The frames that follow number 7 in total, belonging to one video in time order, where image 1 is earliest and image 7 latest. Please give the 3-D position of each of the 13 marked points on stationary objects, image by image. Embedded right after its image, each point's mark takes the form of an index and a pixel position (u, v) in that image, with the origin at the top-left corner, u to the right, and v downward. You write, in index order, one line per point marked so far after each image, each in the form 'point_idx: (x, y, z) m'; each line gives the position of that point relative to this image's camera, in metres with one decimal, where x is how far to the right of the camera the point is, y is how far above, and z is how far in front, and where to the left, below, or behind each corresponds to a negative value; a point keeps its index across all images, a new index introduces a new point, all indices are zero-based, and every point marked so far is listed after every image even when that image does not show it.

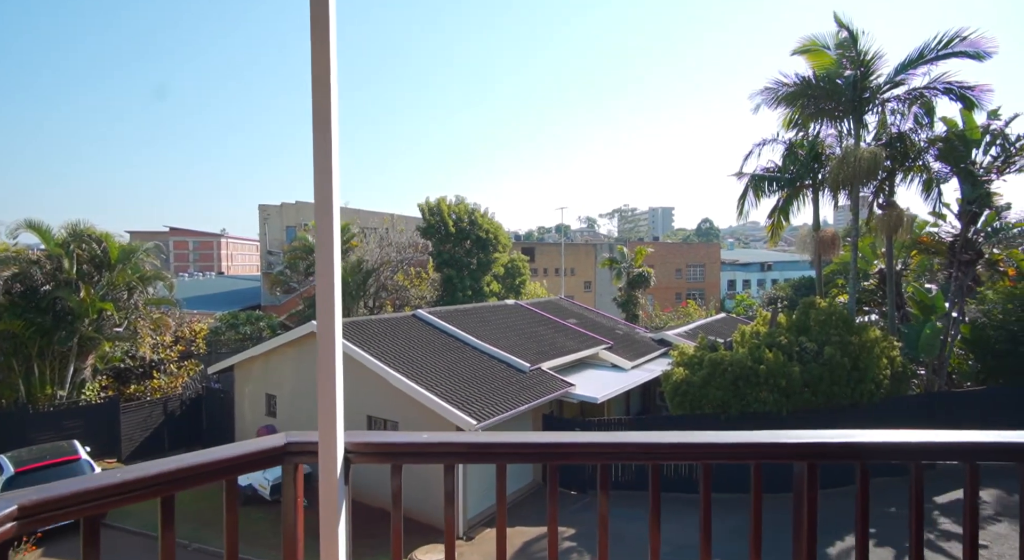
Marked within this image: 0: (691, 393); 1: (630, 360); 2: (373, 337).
0: (+3.0, -1.9, +10.2) m
1: (+2.6, -1.8, +13.4) m
2: (-2.9, -1.2, +12.3) m
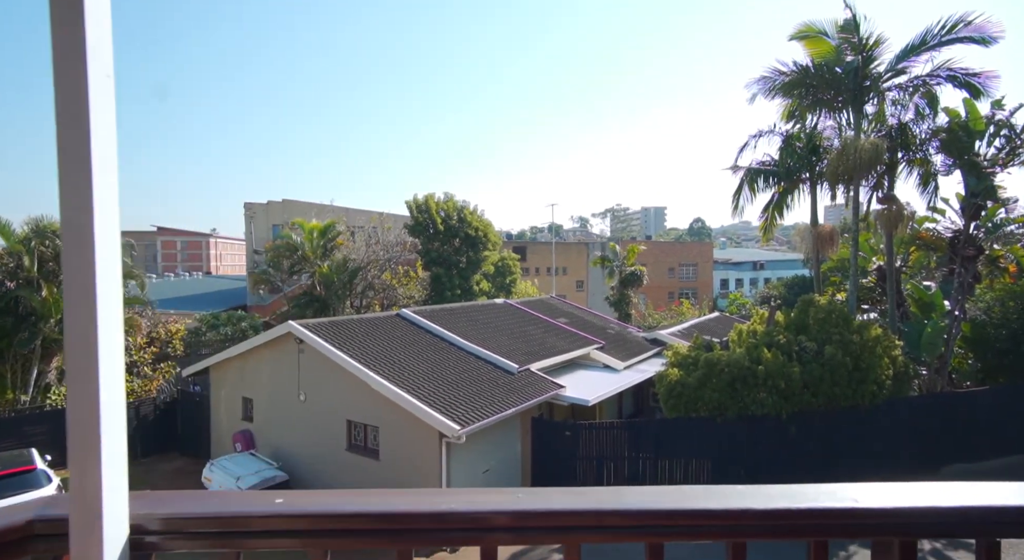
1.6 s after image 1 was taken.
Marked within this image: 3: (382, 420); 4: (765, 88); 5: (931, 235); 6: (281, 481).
0: (+2.8, -1.9, +9.8) m
1: (+2.3, -1.7, +12.9) m
2: (-3.1, -1.1, +11.8) m
3: (-2.3, -2.4, +10.8) m
4: (+4.8, +3.7, +11.7) m
5: (+8.5, +0.9, +12.4) m
6: (-4.6, -4.0, +12.4) m
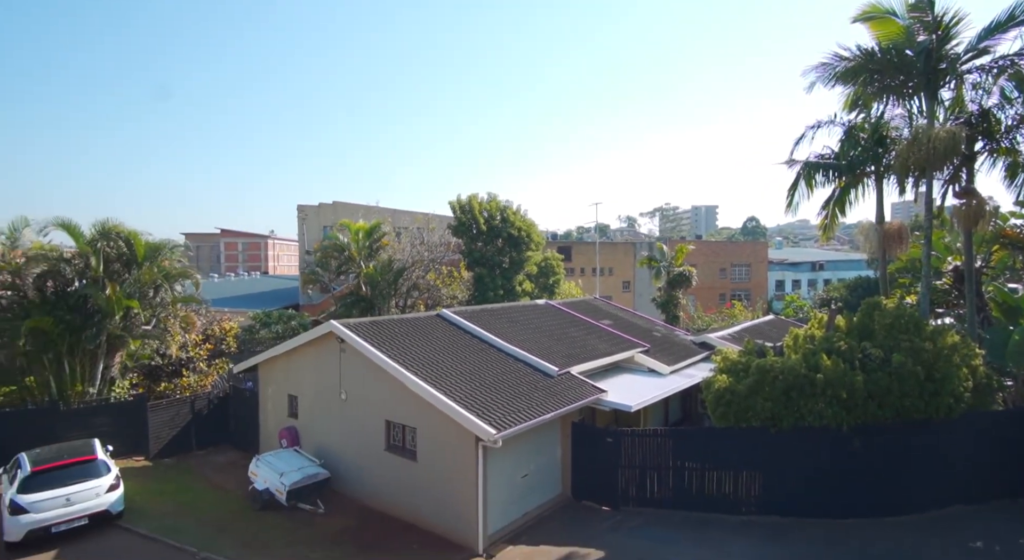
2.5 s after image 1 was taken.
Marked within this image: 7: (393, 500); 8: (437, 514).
0: (+3.4, -1.9, +9.2) m
1: (+3.2, -1.7, +12.4) m
2: (-2.4, -1.1, +11.7) m
3: (-1.6, -2.4, +10.7) m
4: (+5.6, +3.6, +11.0) m
5: (+9.3, +0.9, +11.4) m
6: (-3.8, -4.0, +12.4) m
7: (-2.2, -4.1, +11.5) m
8: (-1.3, -4.0, +10.5) m
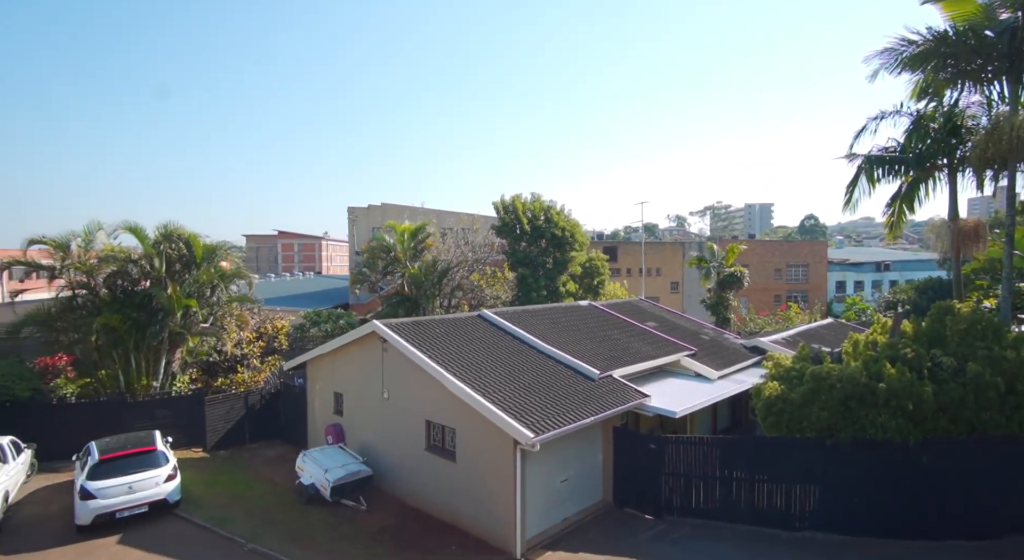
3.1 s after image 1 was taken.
0: (+3.9, -1.9, +8.7) m
1: (+4.0, -1.7, +11.9) m
2: (-1.6, -1.1, +11.7) m
3: (-0.9, -2.4, +10.5) m
4: (+6.3, +3.6, +10.3) m
5: (+10.0, +0.8, +10.3) m
6: (-3.0, -4.0, +12.4) m
7: (-1.5, -4.1, +11.5) m
8: (-0.6, -4.0, +10.3) m
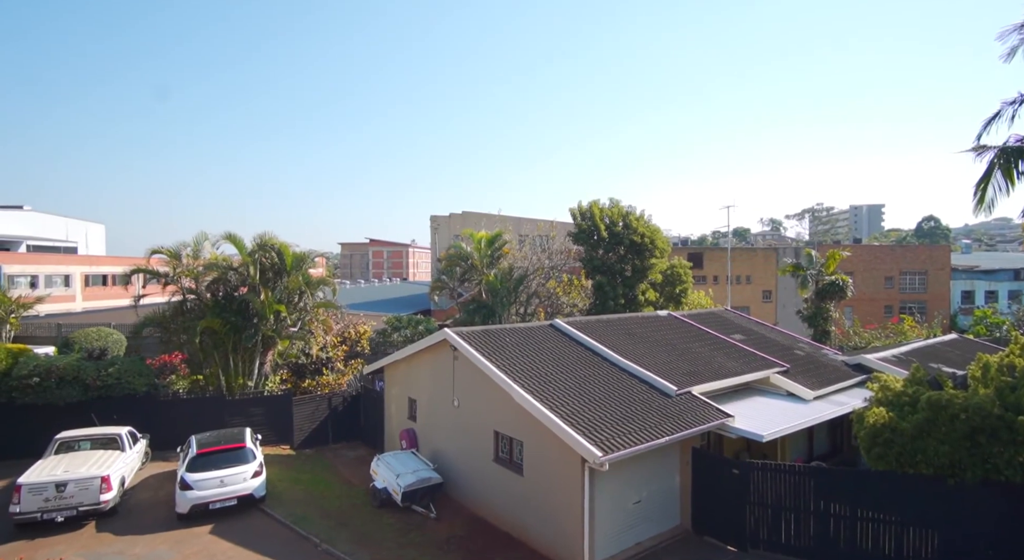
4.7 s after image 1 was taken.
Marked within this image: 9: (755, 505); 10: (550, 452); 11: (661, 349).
0: (+4.8, -2.0, +7.6) m
1: (+5.3, -1.9, +10.7) m
2: (-0.3, -1.2, +11.3) m
3: (+0.2, -2.5, +10.0) m
4: (+7.4, +3.5, +8.8) m
5: (+11.0, +0.7, +8.4) m
6: (-1.6, -4.1, +12.2) m
7: (-0.2, -4.2, +11.0) m
8: (+0.5, -4.1, +9.8) m
9: (+3.5, -3.2, +8.7) m
10: (+0.6, -2.7, +9.3) m
11: (+2.9, -1.3, +11.8) m
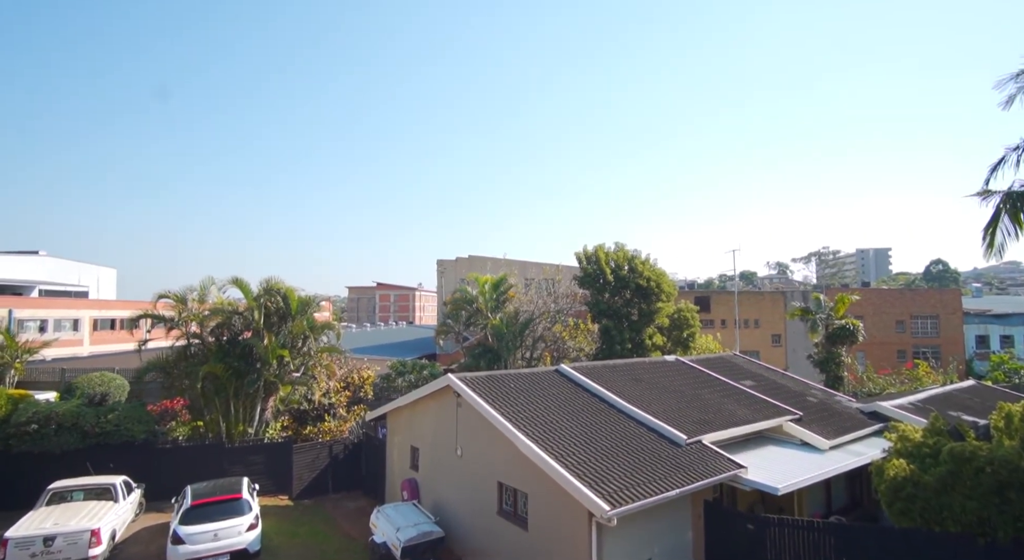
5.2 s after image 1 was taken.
0: (+4.8, -2.5, +7.2) m
1: (+5.4, -2.7, +10.4) m
2: (-0.2, -2.0, +11.0) m
3: (+0.3, -3.3, +9.7) m
4: (+7.4, +2.8, +8.8) m
5: (+11.1, +0.1, +8.2) m
6: (-1.5, -5.0, +11.7) m
7: (-0.1, -5.0, +10.6) m
8: (+0.5, -4.8, +9.3) m
9: (+3.6, -3.9, +8.3) m
10: (+0.6, -3.3, +9.0) m
11: (+3.0, -2.1, +11.6) m
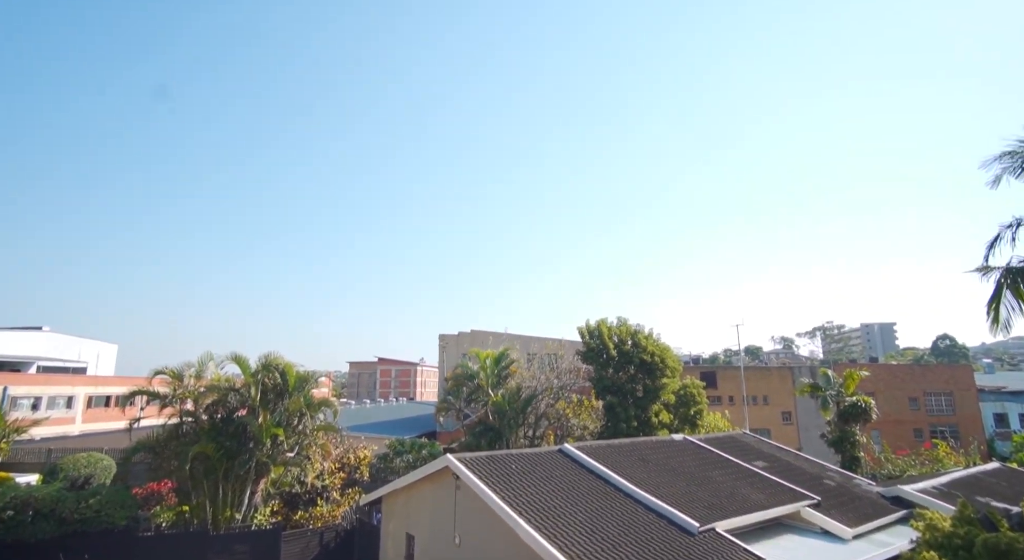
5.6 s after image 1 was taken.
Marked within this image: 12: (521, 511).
0: (+4.8, -3.4, +6.7) m
1: (+5.4, -3.9, +9.8) m
2: (-0.2, -3.4, +10.5) m
3: (+0.3, -4.4, +9.1) m
4: (+7.4, +1.7, +8.9) m
5: (+11.1, -0.9, +7.9) m
6: (-1.4, -6.3, +10.9) m
7: (-0.1, -6.3, +9.7) m
8: (+0.6, -5.9, +8.5) m
9: (+3.6, -4.8, +7.6) m
10: (+0.7, -4.4, +8.3) m
11: (+3.0, -3.5, +11.0) m
12: (+0.1, -3.5, +9.2) m
